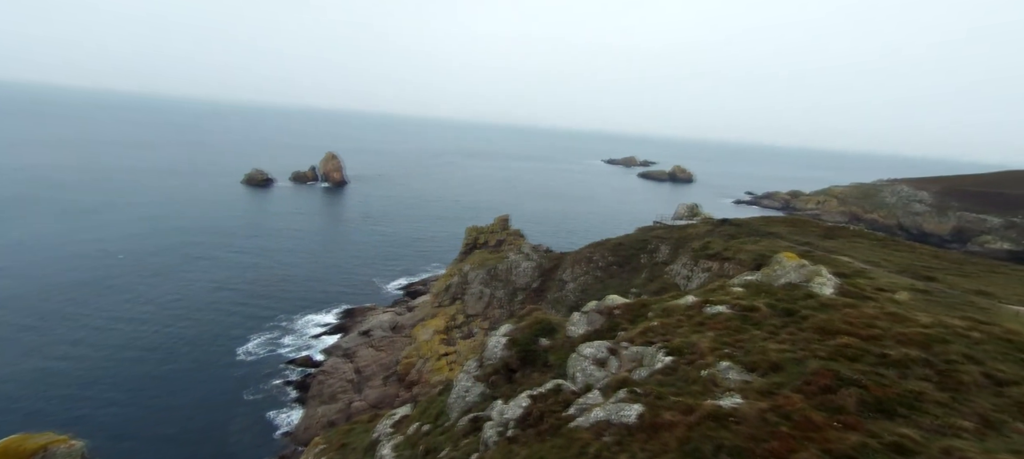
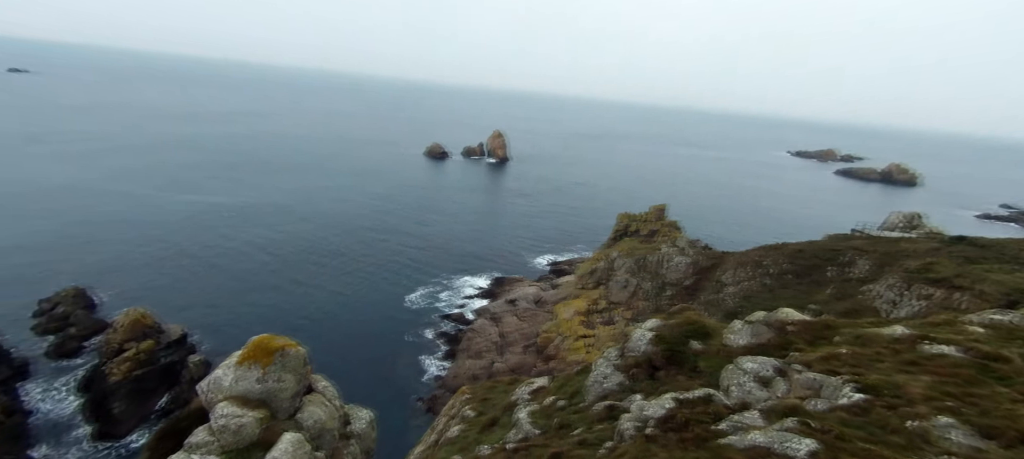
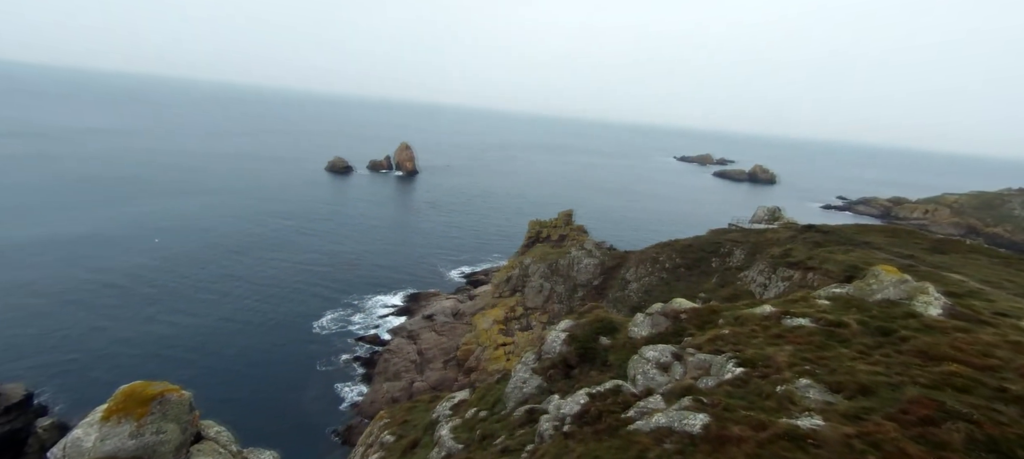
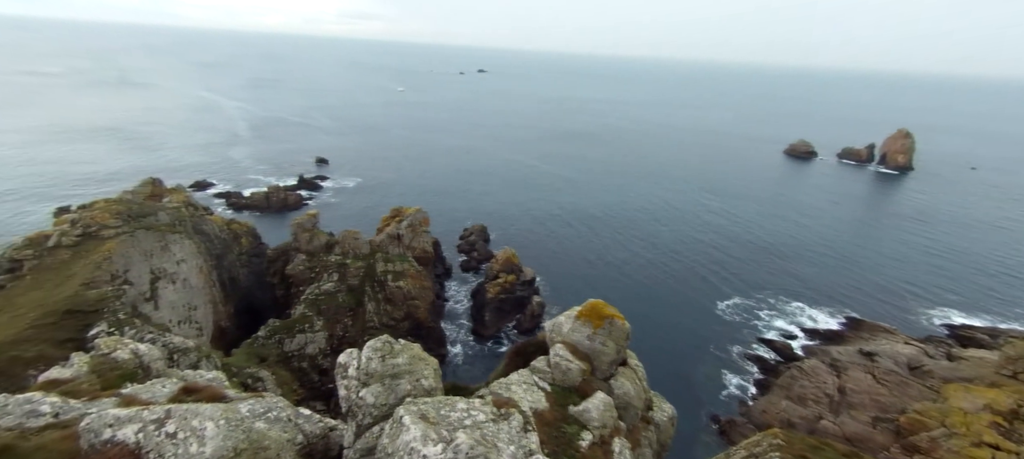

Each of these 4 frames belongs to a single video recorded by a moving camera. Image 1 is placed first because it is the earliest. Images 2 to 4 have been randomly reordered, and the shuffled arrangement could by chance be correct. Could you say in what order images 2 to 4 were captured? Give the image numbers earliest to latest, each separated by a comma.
3, 2, 4
